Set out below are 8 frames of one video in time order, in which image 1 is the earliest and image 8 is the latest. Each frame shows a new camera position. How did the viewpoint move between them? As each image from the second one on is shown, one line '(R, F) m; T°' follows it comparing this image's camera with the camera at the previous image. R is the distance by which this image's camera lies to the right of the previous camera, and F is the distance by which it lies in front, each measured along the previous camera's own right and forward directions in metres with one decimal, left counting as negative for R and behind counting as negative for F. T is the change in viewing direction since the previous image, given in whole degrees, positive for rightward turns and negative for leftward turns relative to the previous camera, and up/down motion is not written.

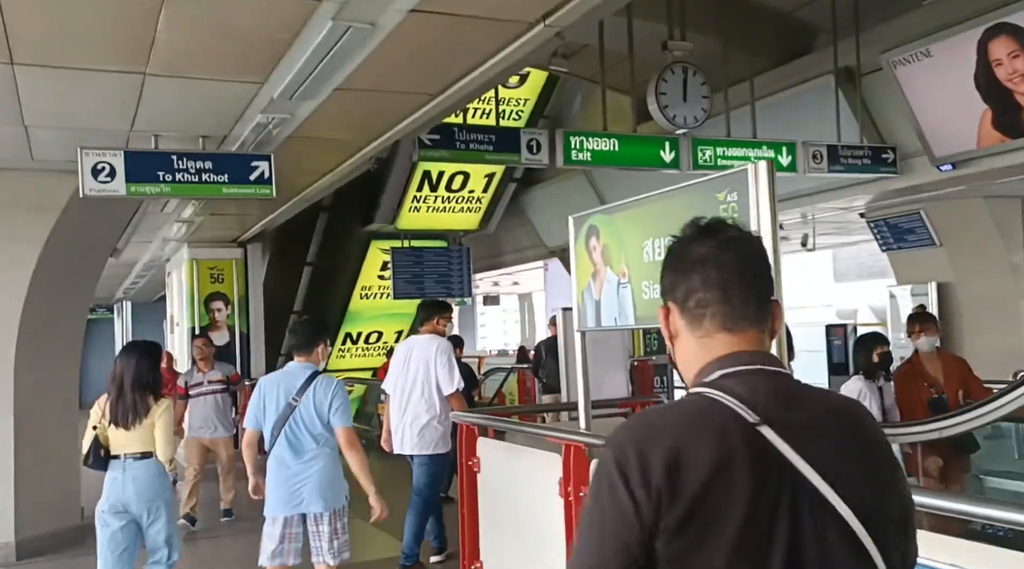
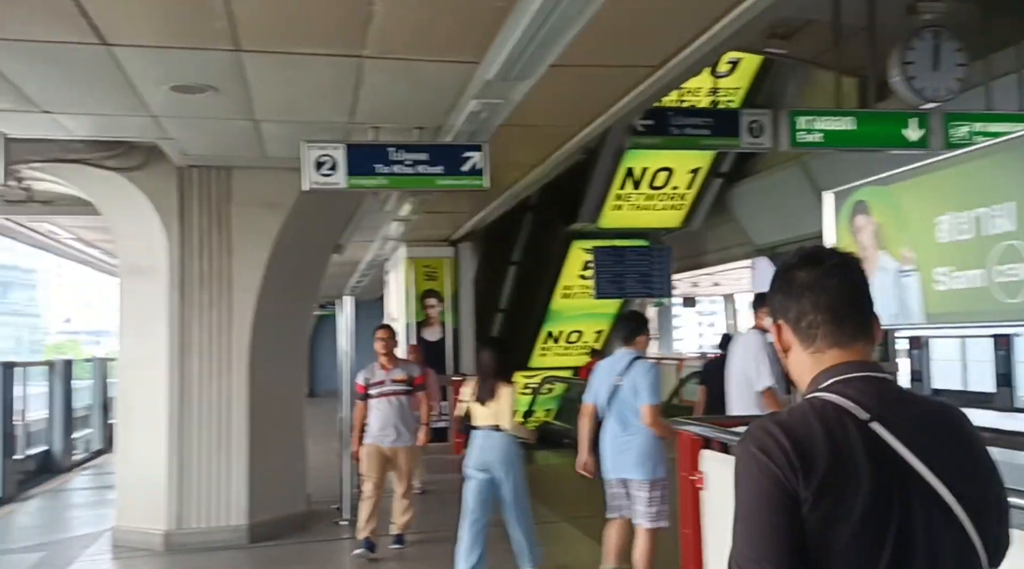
(-0.1, +0.3) m; -12°
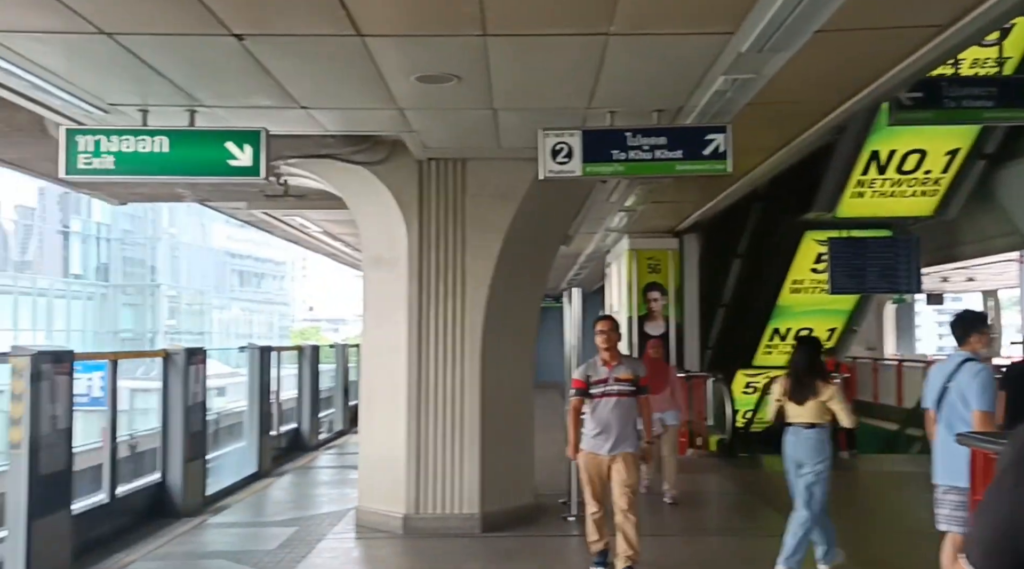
(-0.1, +0.2) m; -13°
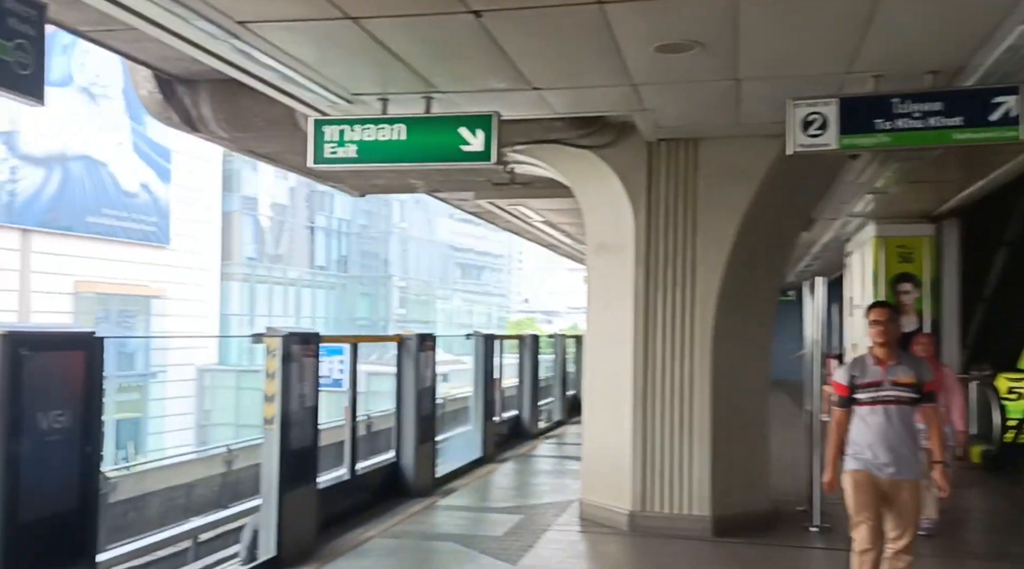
(-0.1, +0.2) m; -13°
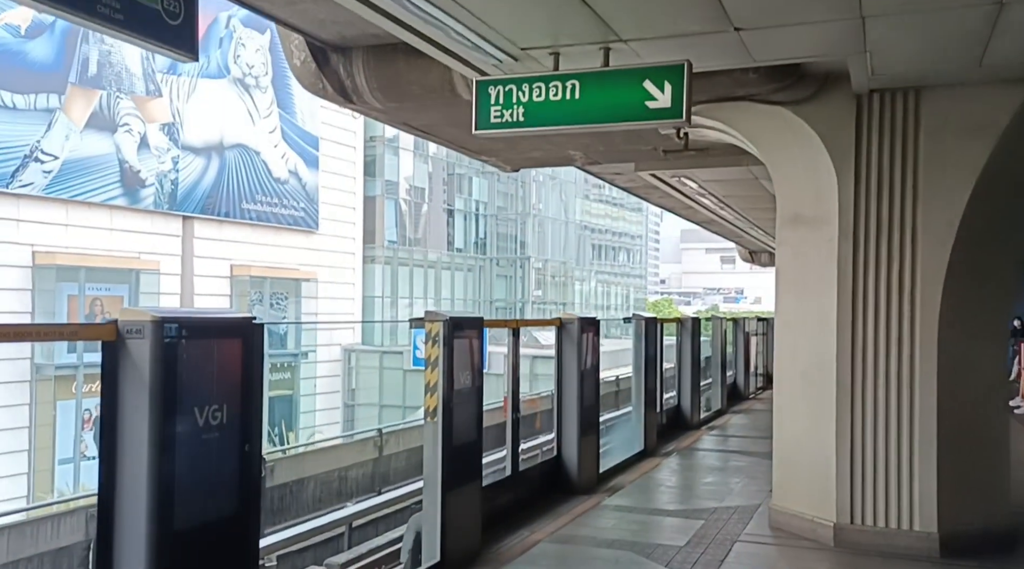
(-0.3, +0.7) m; -8°
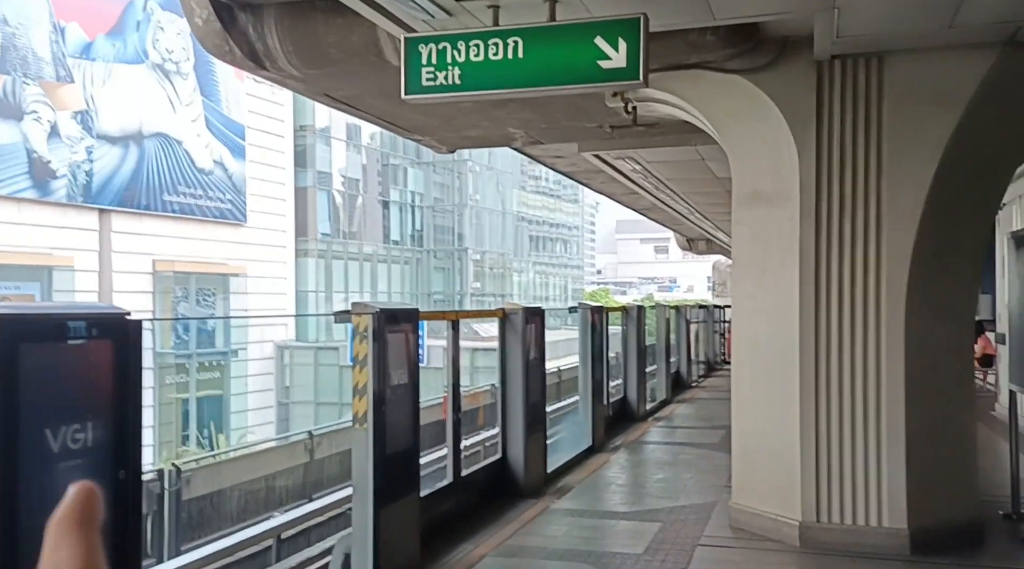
(0.0, +0.6) m; +4°
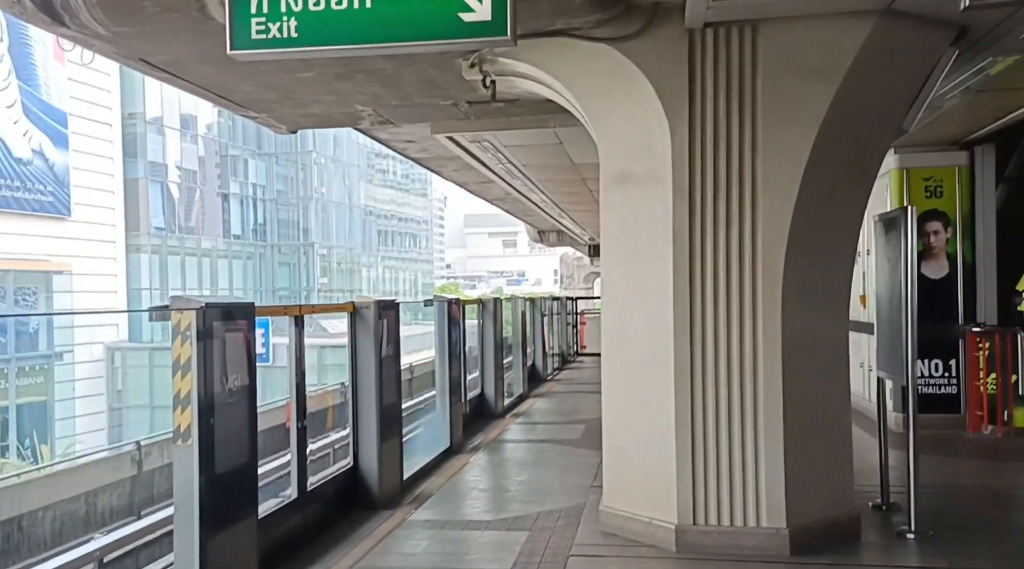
(0.0, +0.6) m; +9°
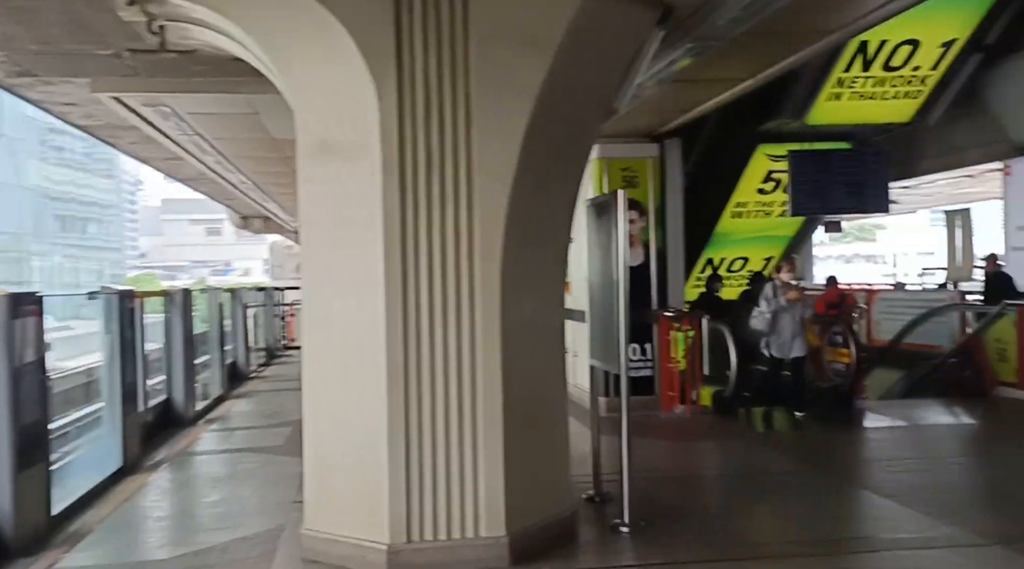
(+0.2, +0.7) m; +18°
